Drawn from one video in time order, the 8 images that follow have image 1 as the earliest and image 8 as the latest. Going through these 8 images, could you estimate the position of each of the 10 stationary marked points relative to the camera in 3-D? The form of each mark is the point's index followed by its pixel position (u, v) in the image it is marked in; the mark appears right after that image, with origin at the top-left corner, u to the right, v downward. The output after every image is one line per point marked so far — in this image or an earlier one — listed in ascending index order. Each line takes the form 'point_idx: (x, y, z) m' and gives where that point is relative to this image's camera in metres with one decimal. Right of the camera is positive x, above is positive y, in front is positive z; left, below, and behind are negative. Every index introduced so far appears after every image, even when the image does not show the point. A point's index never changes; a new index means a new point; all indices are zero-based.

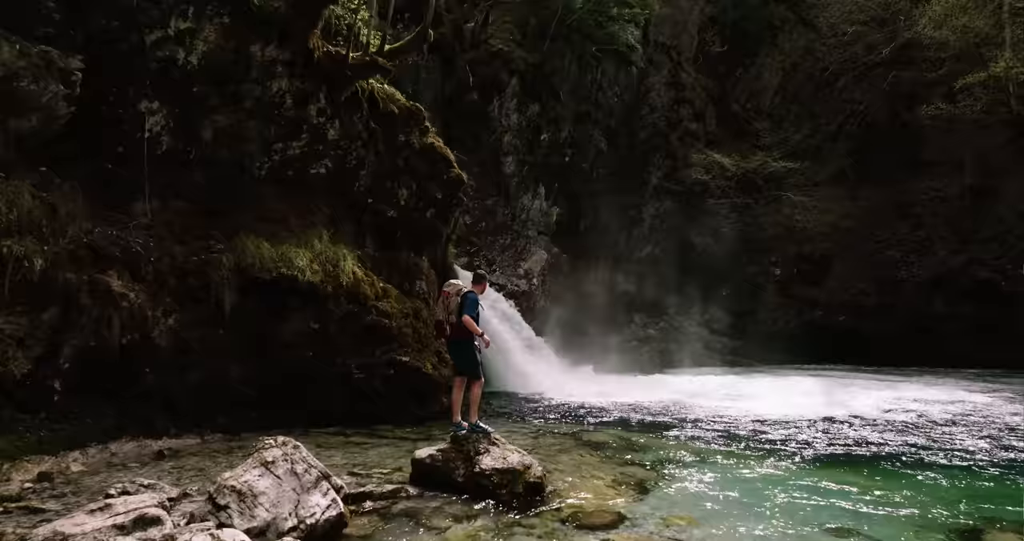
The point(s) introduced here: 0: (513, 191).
0: (-0.1, +2.3, +19.8) m
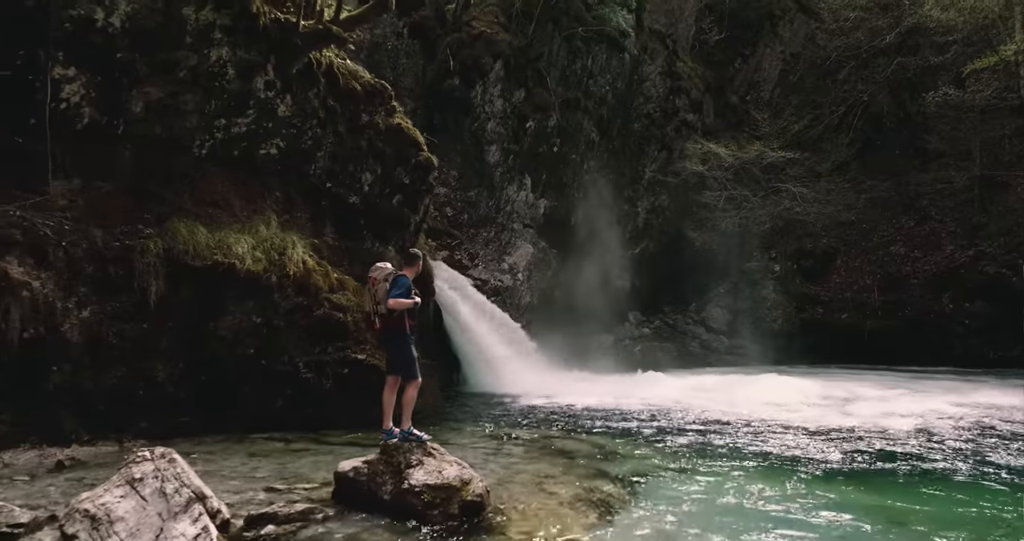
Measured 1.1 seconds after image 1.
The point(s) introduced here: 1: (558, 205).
0: (-0.5, +2.4, +18.9) m
1: (+1.4, +1.8, +19.6) m
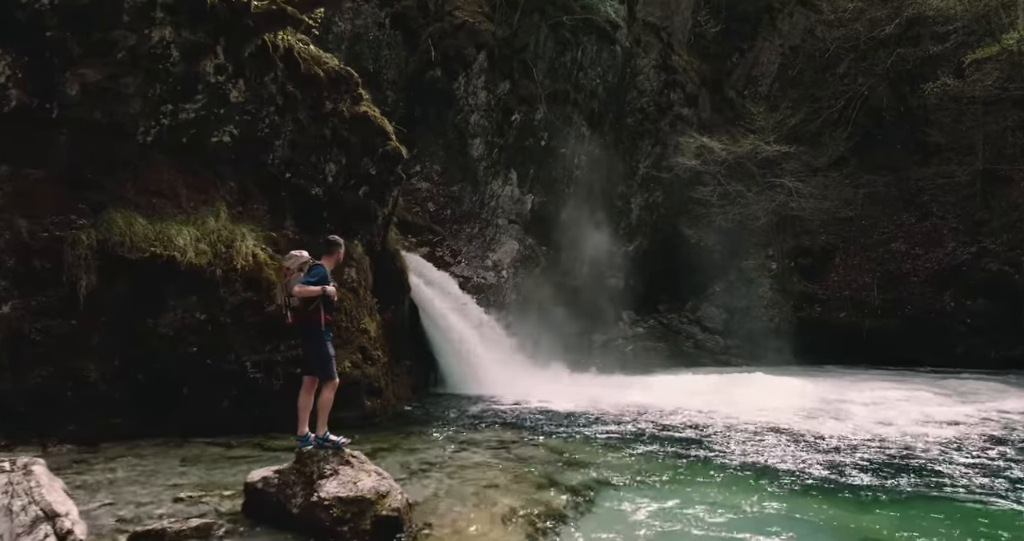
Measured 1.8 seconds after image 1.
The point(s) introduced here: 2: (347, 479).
0: (-0.9, +2.5, +18.4) m
1: (+1.0, +1.9, +19.1) m
2: (-1.1, -1.3, +4.6) m
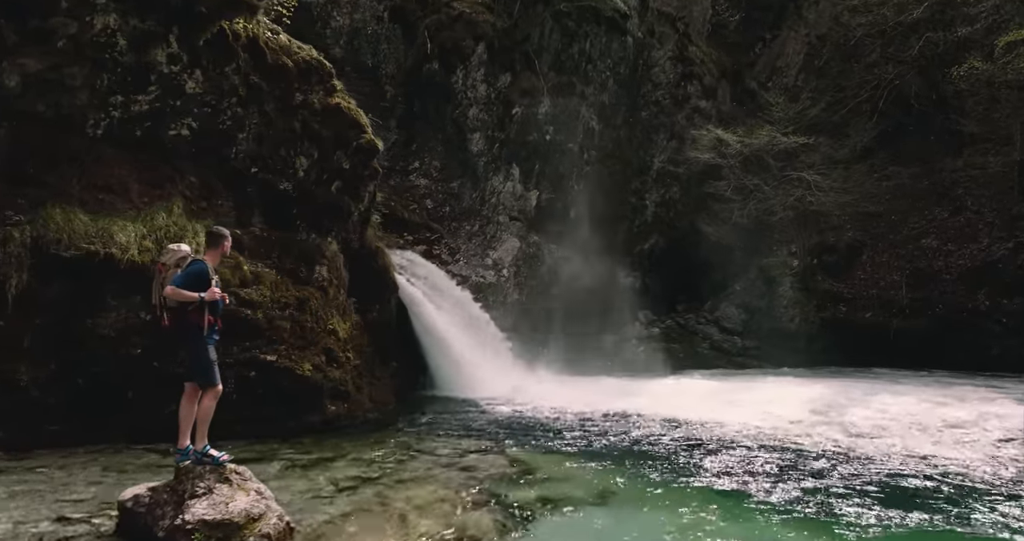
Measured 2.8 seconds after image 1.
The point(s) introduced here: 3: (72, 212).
0: (-0.8, +2.5, +17.9) m
1: (+1.1, +1.9, +18.4) m
2: (-1.7, -1.3, +4.1) m
3: (-4.6, +0.6, +7.5) m
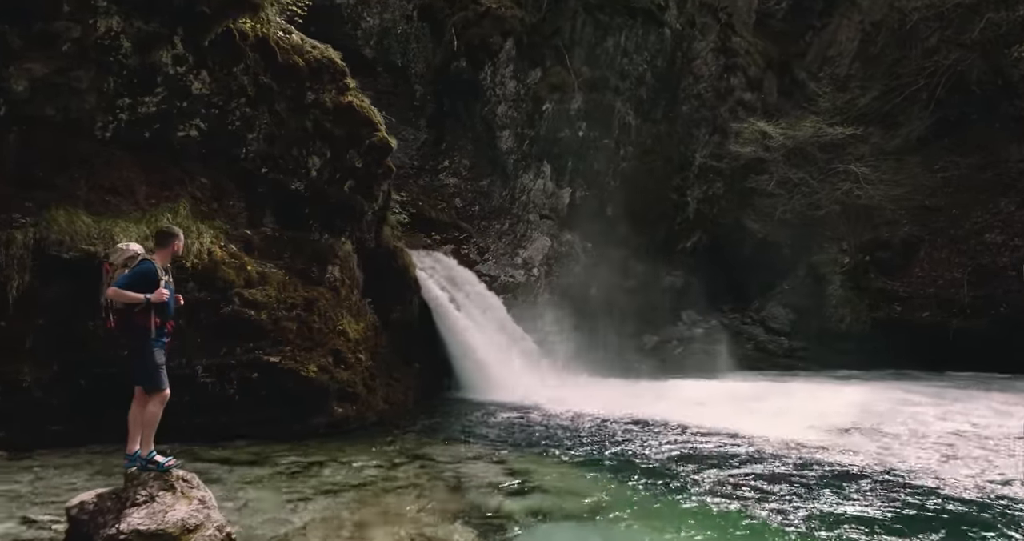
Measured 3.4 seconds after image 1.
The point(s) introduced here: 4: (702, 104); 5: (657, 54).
0: (0.0, +2.5, +17.6) m
1: (+2.0, +1.9, +18.0) m
2: (-1.9, -1.3, +3.9) m
3: (-4.6, +0.6, +7.6) m
4: (+5.0, +4.5, +19.2) m
5: (+3.7, +5.6, +18.3) m
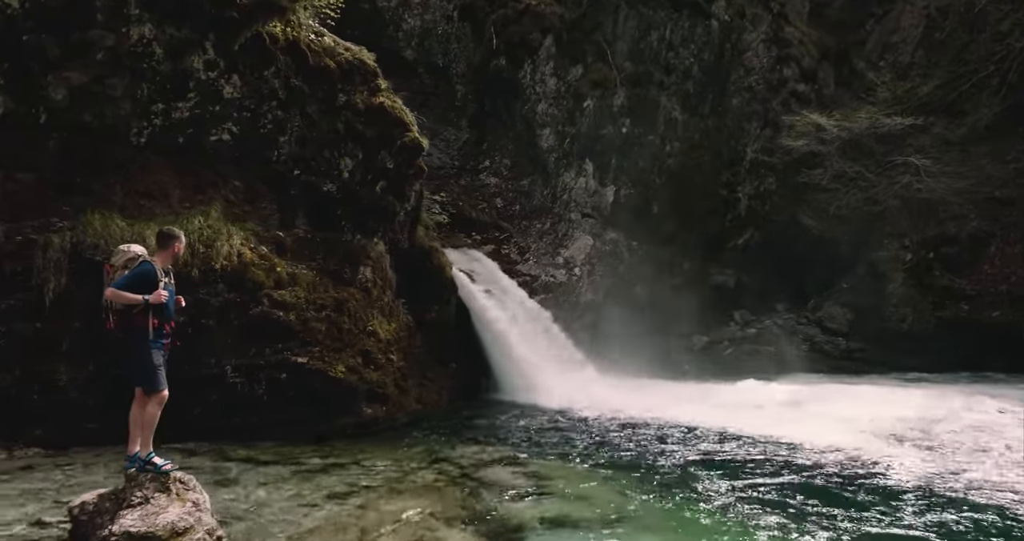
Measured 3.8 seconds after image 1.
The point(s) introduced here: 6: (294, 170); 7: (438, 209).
0: (+1.0, +2.5, +17.4) m
1: (+3.0, +1.9, +17.7) m
2: (-2.0, -1.3, +3.9) m
3: (-4.4, +0.6, +7.8) m
4: (+6.2, +4.6, +18.6) m
5: (+4.8, +5.6, +17.8) m
6: (-2.9, +1.3, +9.5) m
7: (-1.7, +1.4, +16.3) m
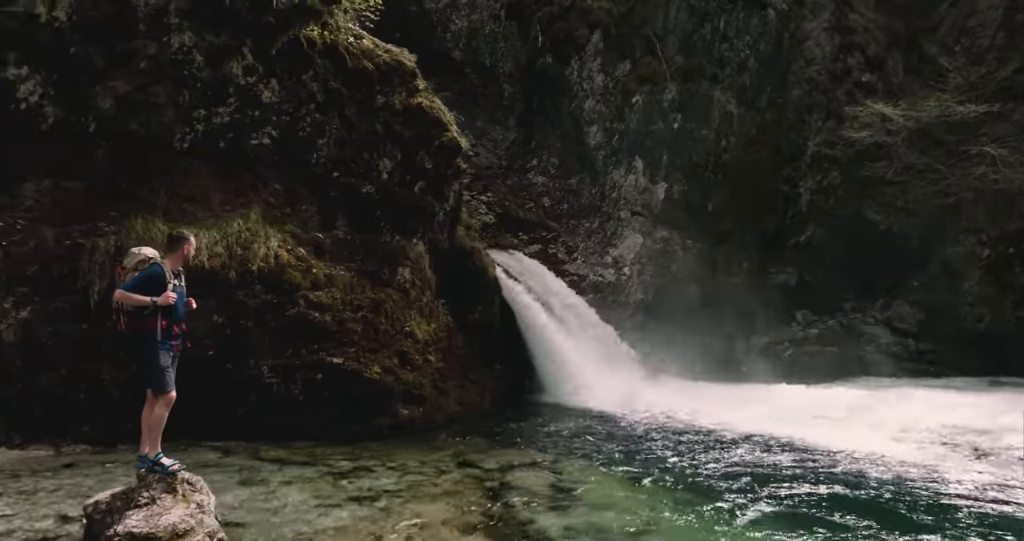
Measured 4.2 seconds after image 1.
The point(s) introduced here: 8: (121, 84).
0: (+2.2, +2.5, +17.1) m
1: (+4.2, +2.0, +17.2) m
2: (-1.9, -1.3, +3.9) m
3: (-4.0, +0.6, +8.0) m
4: (+7.4, +4.6, +17.9) m
5: (+5.9, +5.7, +17.2) m
6: (-2.4, +1.3, +9.6) m
7: (-0.6, +1.4, +16.3) m
8: (-4.5, +2.1, +8.1) m
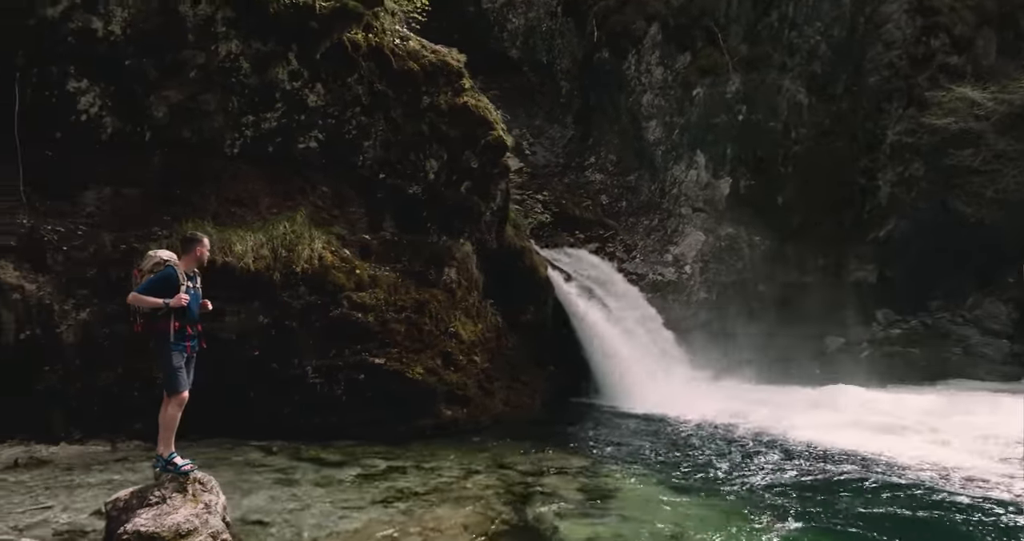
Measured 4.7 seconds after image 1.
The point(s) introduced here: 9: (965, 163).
0: (+3.5, +2.6, +16.7) m
1: (+5.6, +2.0, +16.5) m
2: (-1.9, -1.3, +4.0) m
3: (-3.6, +0.5, +8.2) m
4: (+8.8, +4.7, +16.9) m
5: (+7.3, +5.7, +16.3) m
6: (-1.8, +1.3, +9.7) m
7: (+0.7, +1.4, +16.1) m
8: (-4.0, +2.1, +8.4) m
9: (+10.3, +2.4, +16.2) m
